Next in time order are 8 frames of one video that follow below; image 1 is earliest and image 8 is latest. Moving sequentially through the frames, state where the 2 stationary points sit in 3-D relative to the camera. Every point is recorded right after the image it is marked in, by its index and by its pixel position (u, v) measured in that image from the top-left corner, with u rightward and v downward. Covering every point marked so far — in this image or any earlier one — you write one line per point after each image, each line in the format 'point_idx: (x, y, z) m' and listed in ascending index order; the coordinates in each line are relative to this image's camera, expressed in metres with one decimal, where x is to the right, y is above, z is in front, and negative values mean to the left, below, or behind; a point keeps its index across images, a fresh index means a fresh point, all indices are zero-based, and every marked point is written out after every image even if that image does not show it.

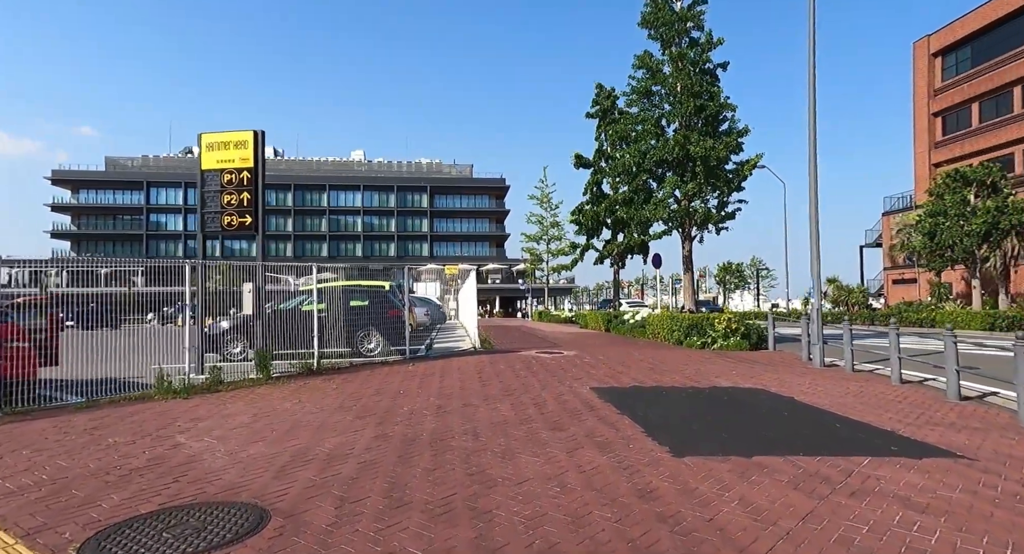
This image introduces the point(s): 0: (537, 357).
0: (+0.6, -1.9, +13.1) m
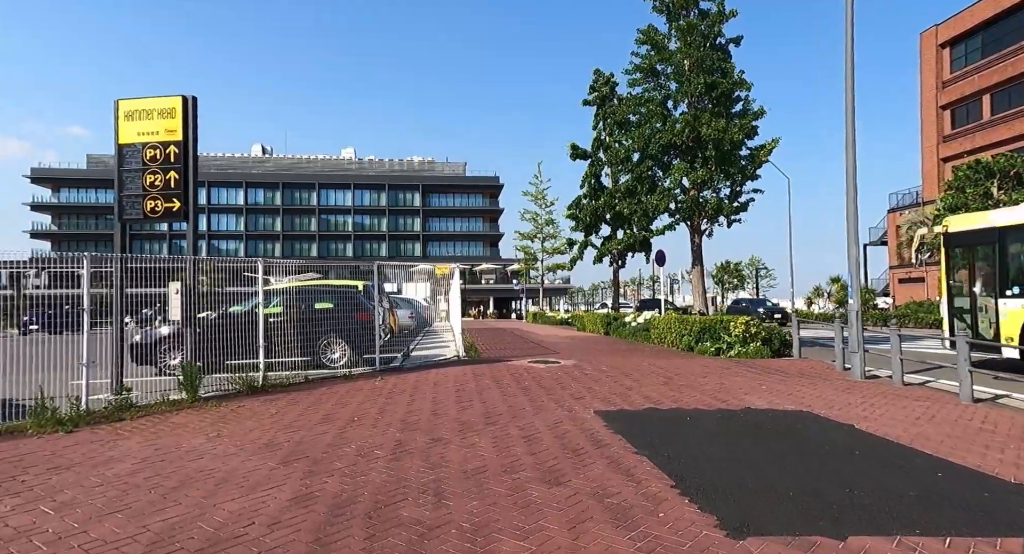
0: (+0.3, -1.8, +11.3) m
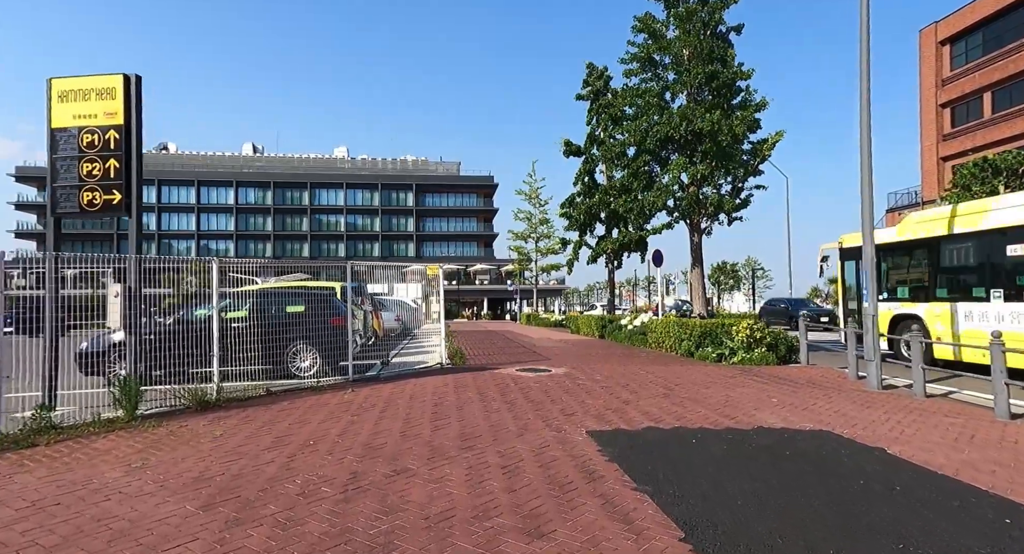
0: (+0.1, -1.8, +10.4) m
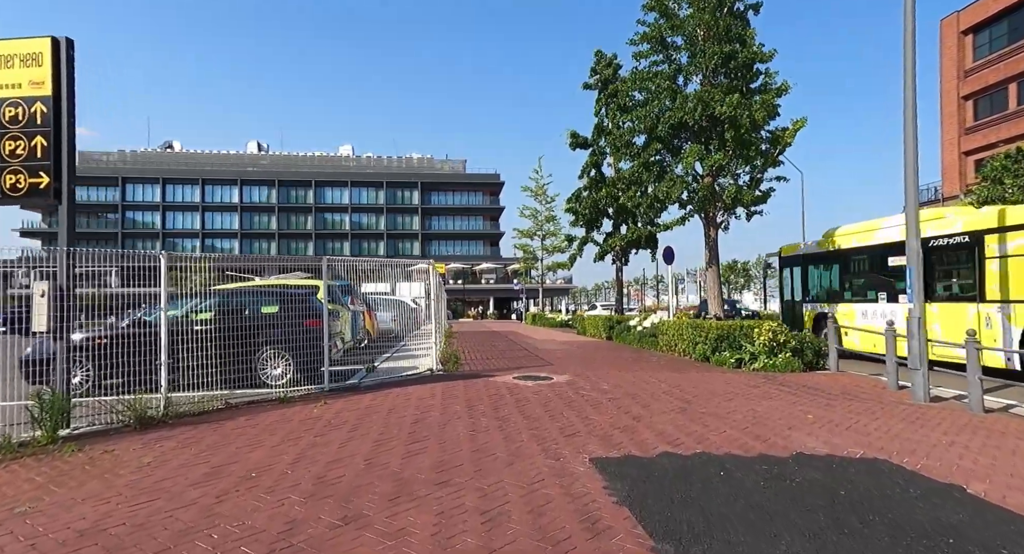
0: (0.0, -1.8, +9.3) m
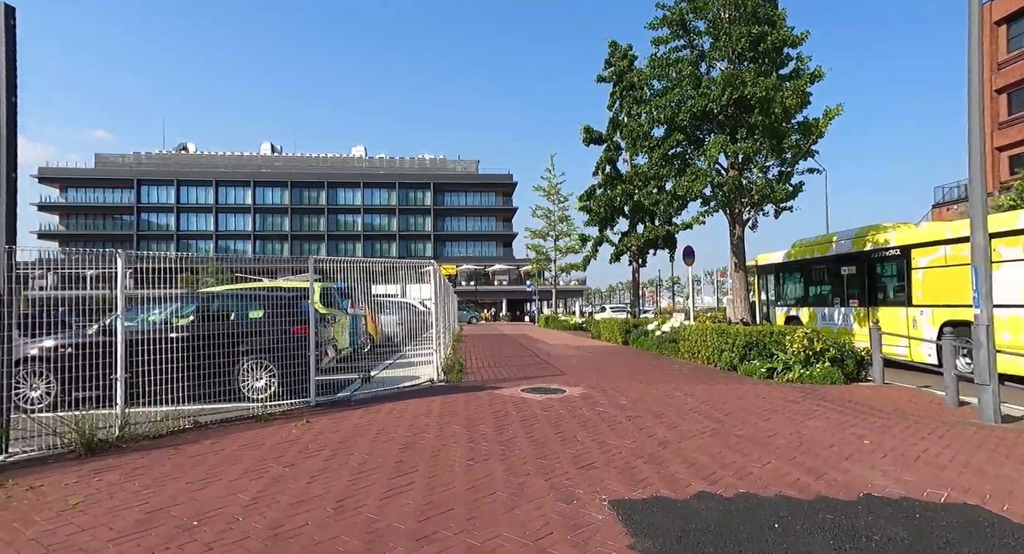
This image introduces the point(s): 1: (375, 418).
0: (+0.1, -1.8, +8.4) m
1: (-1.7, -1.8, +7.1) m
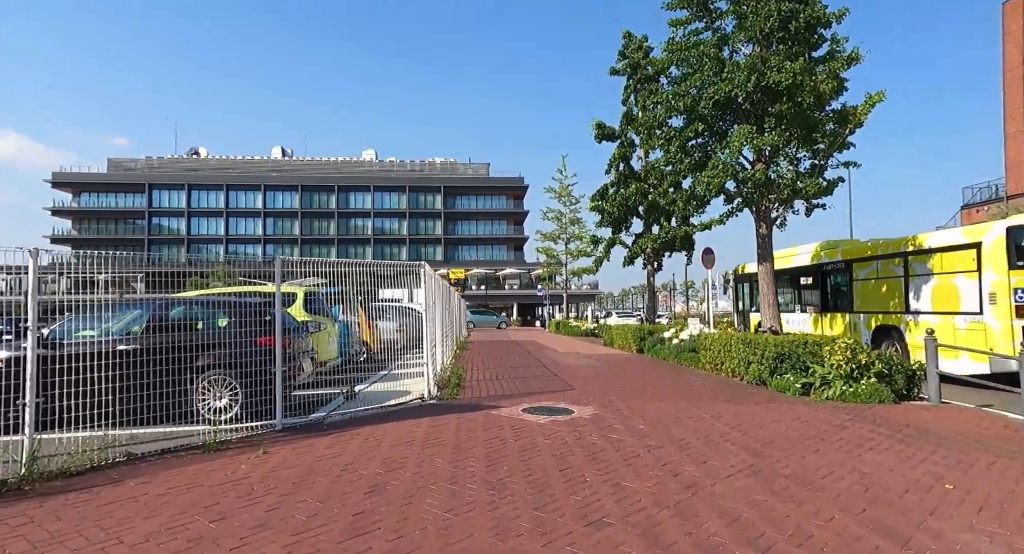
0: (+0.1, -1.9, +7.2) m
1: (-1.8, -1.8, +6.0) m
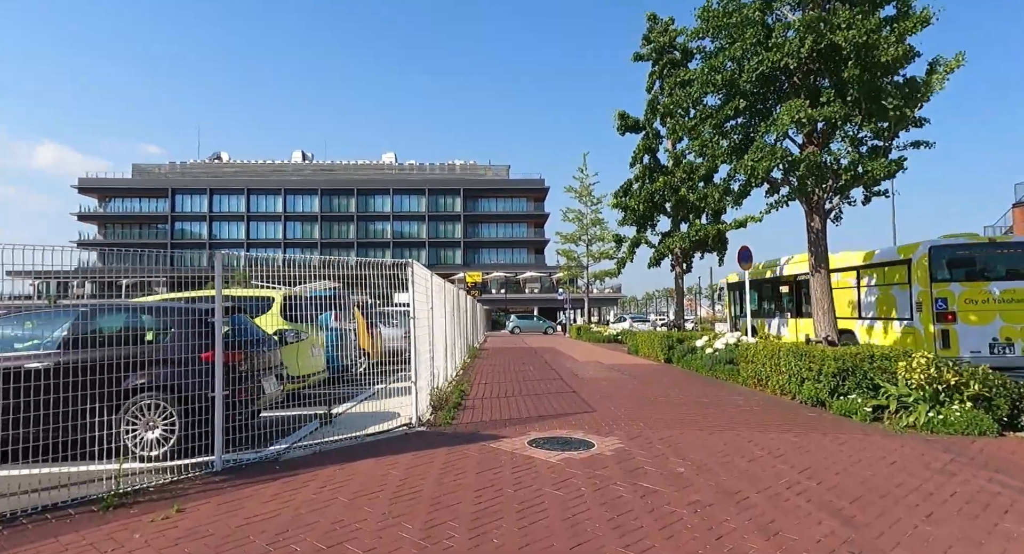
0: (+0.2, -1.9, +5.7) m
1: (-1.8, -1.8, +4.6) m
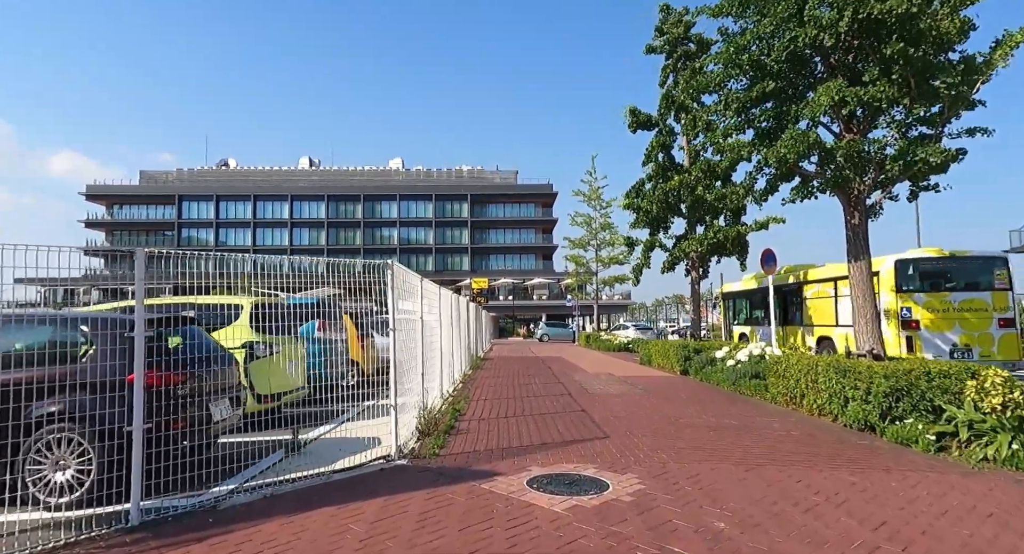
0: (+0.1, -1.9, +4.5) m
1: (-1.8, -1.8, +3.5) m
